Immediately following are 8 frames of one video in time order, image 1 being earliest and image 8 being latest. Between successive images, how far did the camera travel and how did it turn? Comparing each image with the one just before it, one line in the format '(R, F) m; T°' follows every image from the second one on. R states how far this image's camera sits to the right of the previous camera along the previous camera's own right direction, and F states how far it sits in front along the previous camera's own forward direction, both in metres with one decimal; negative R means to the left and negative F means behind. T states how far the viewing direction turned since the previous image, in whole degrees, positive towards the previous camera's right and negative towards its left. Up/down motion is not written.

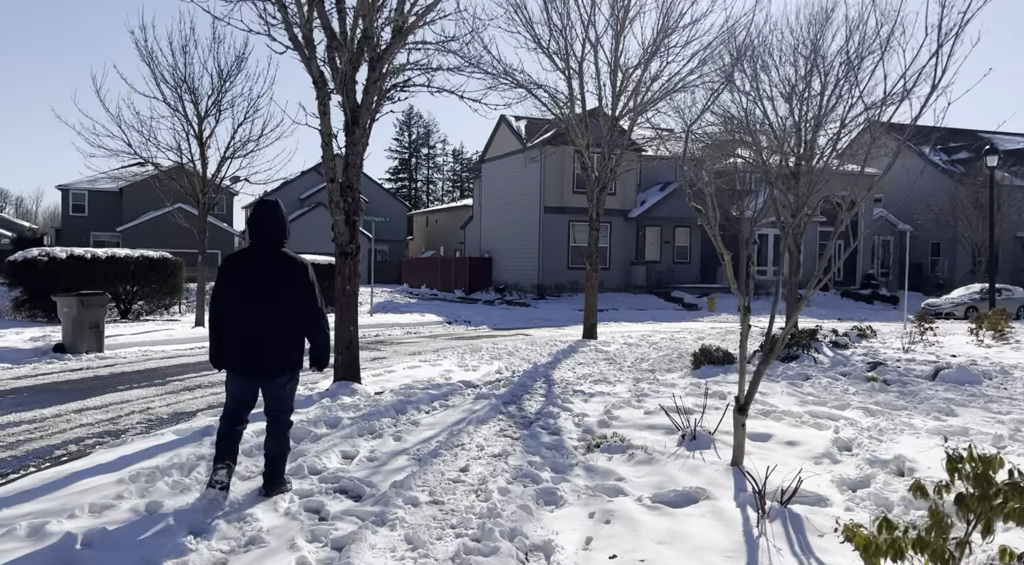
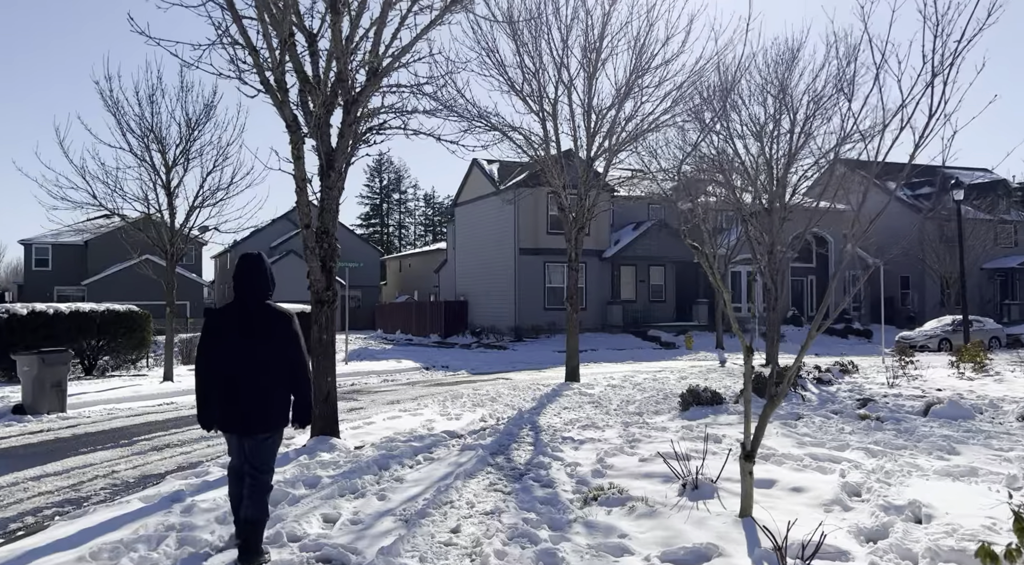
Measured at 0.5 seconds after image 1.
(-0.1, +0.2) m; +2°
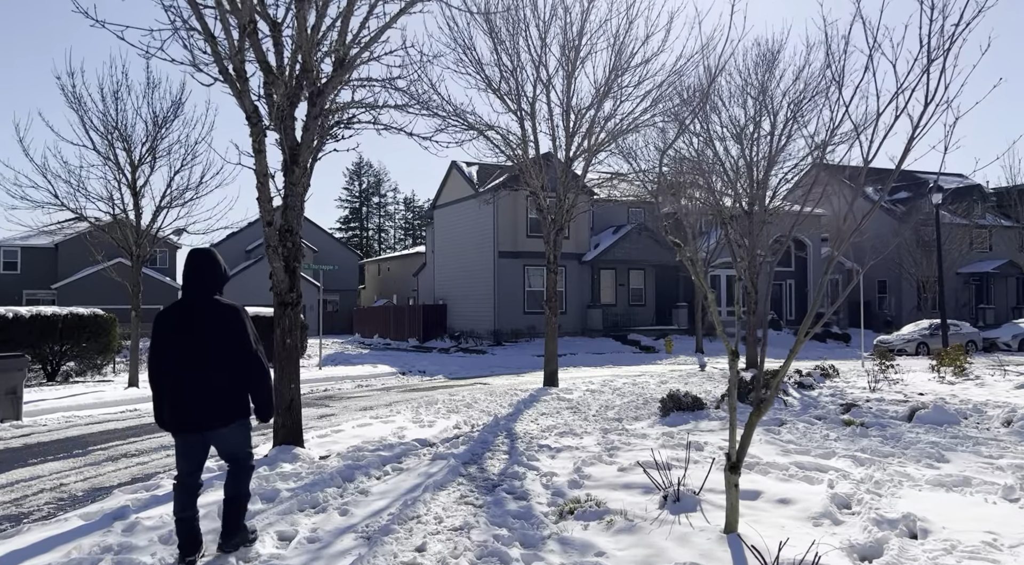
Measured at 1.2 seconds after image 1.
(+0.1, +0.3) m; +2°
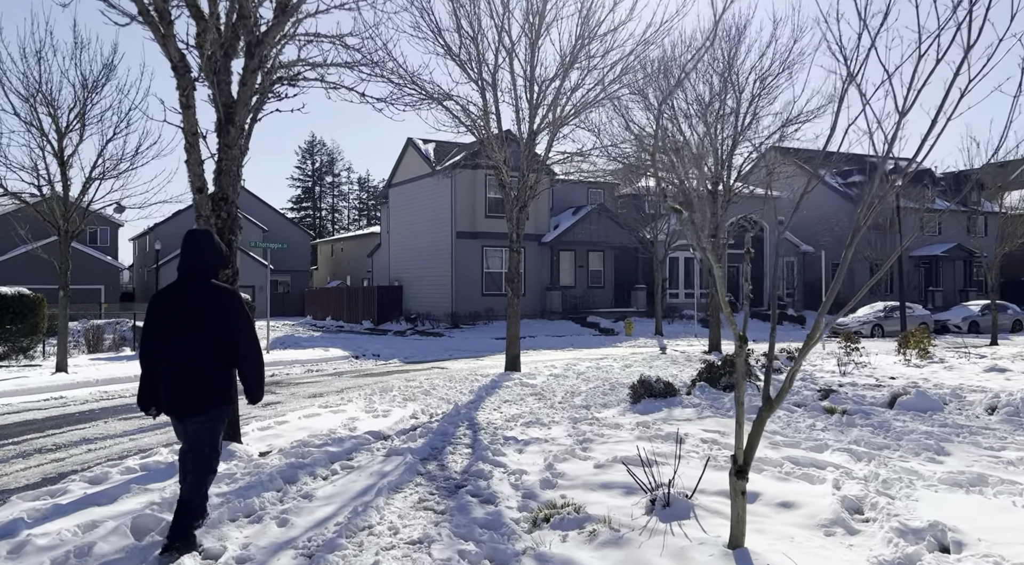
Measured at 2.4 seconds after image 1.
(-0.1, +0.7) m; +3°
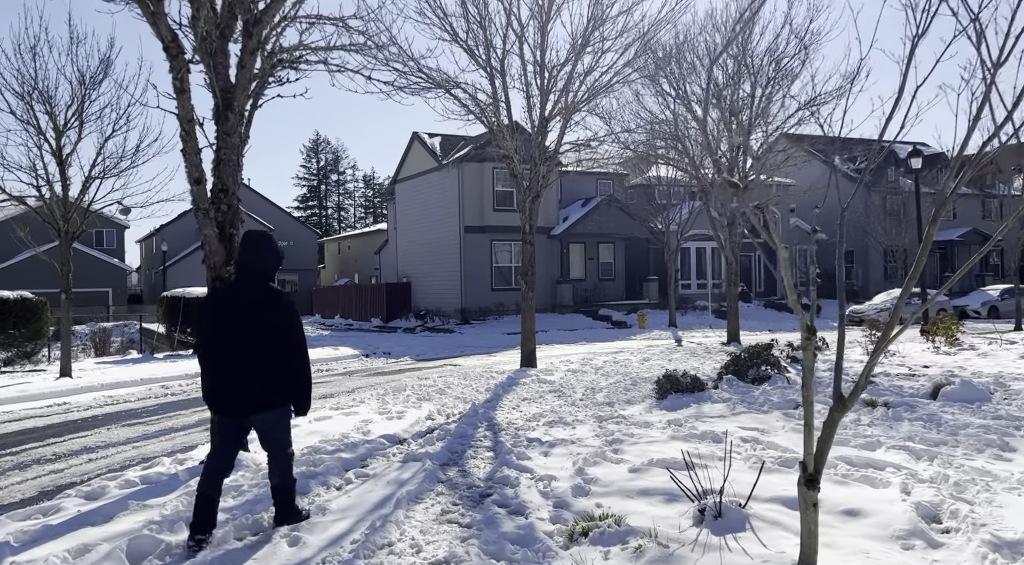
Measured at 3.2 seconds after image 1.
(-0.1, +0.4) m; -1°
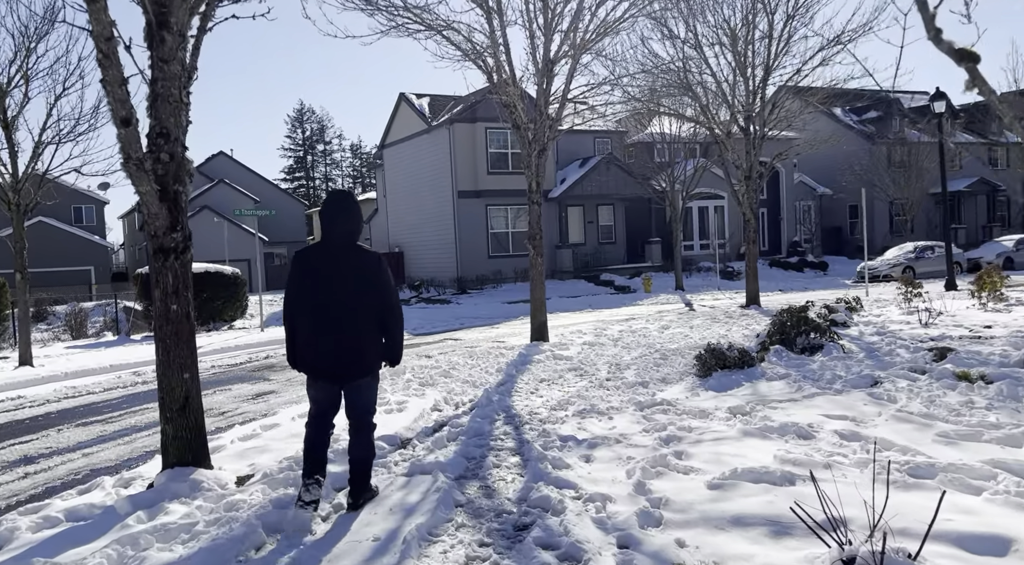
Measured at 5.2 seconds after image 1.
(-0.2, +1.3) m; +1°
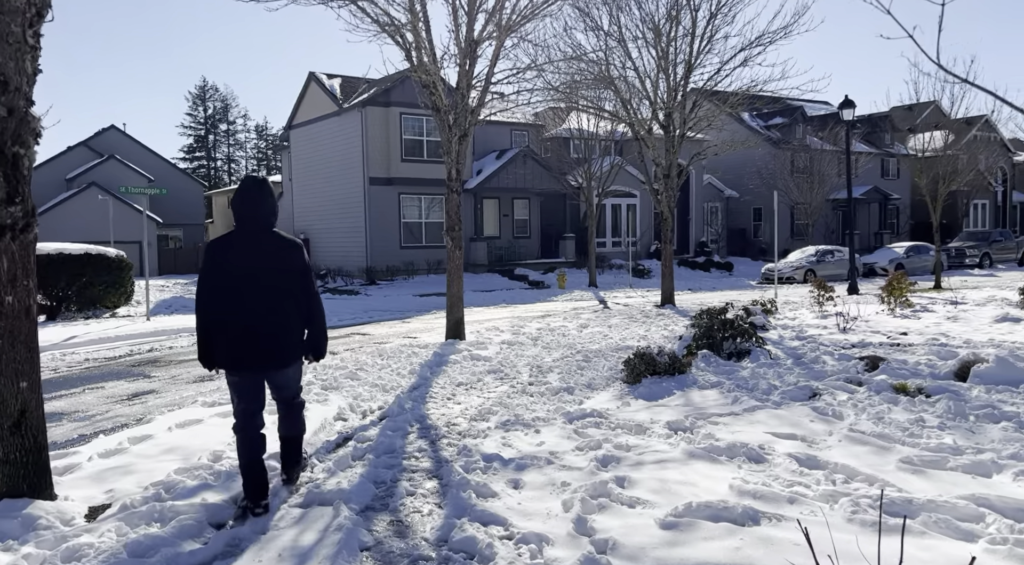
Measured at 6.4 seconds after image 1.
(-0.1, +0.7) m; +7°
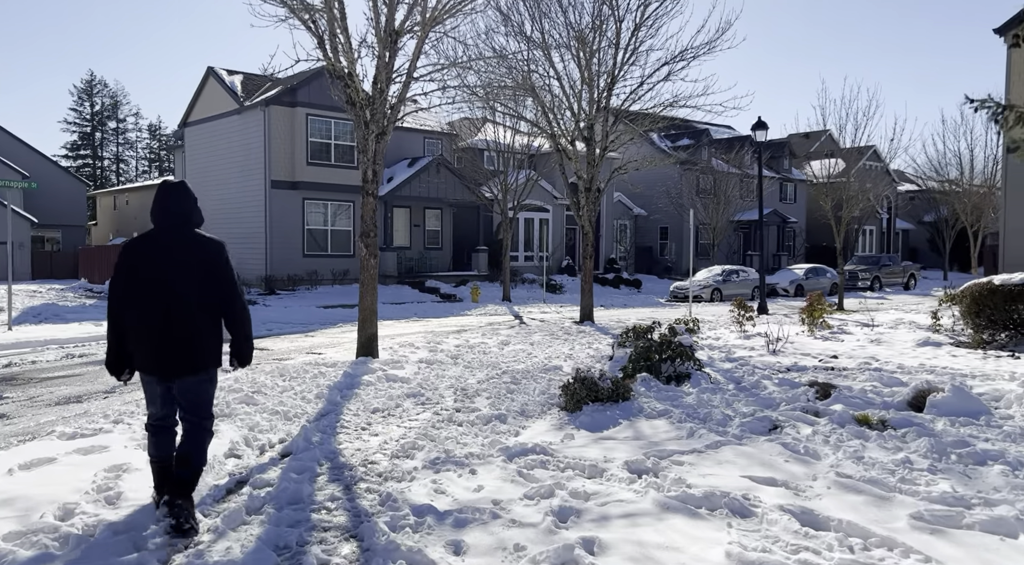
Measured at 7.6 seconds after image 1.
(-0.2, +0.8) m; +7°
